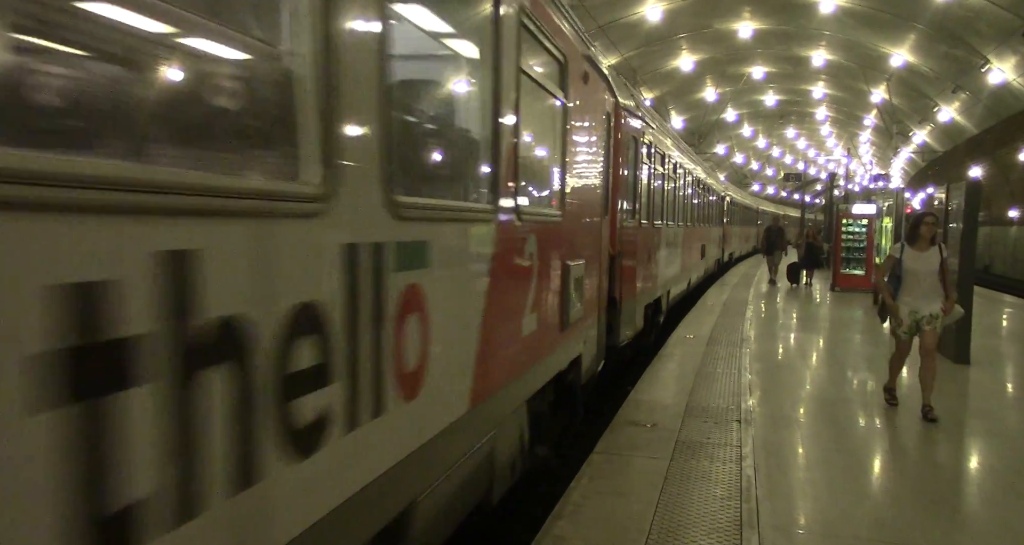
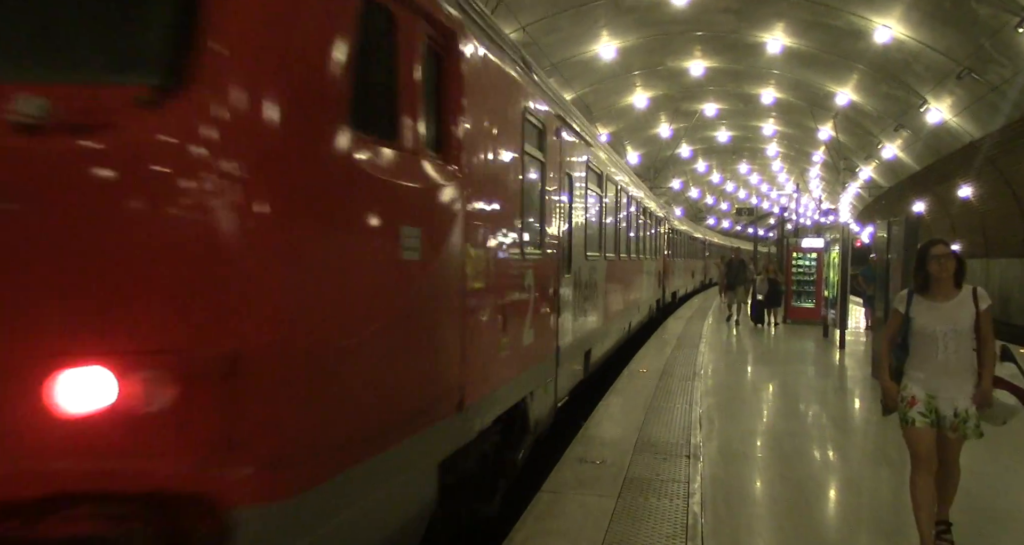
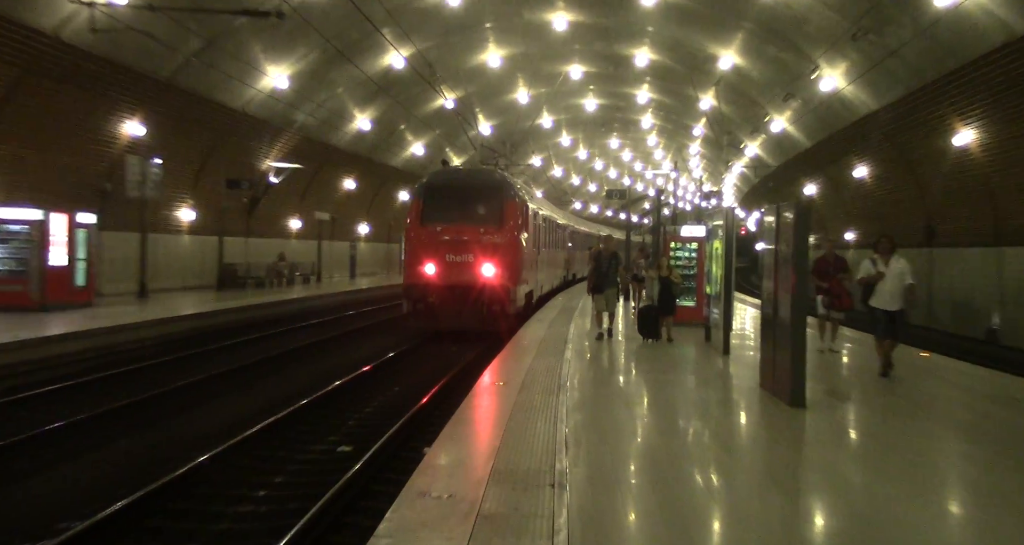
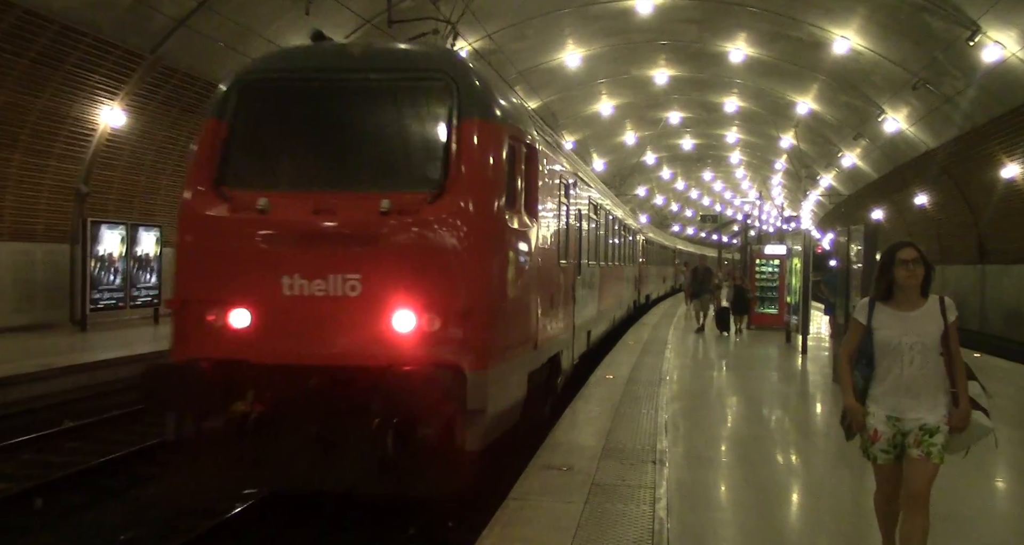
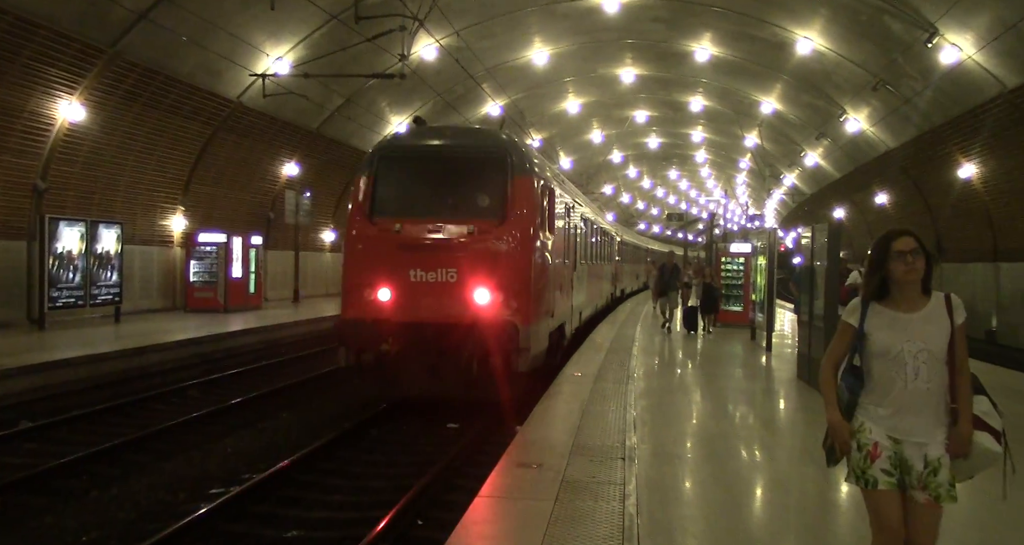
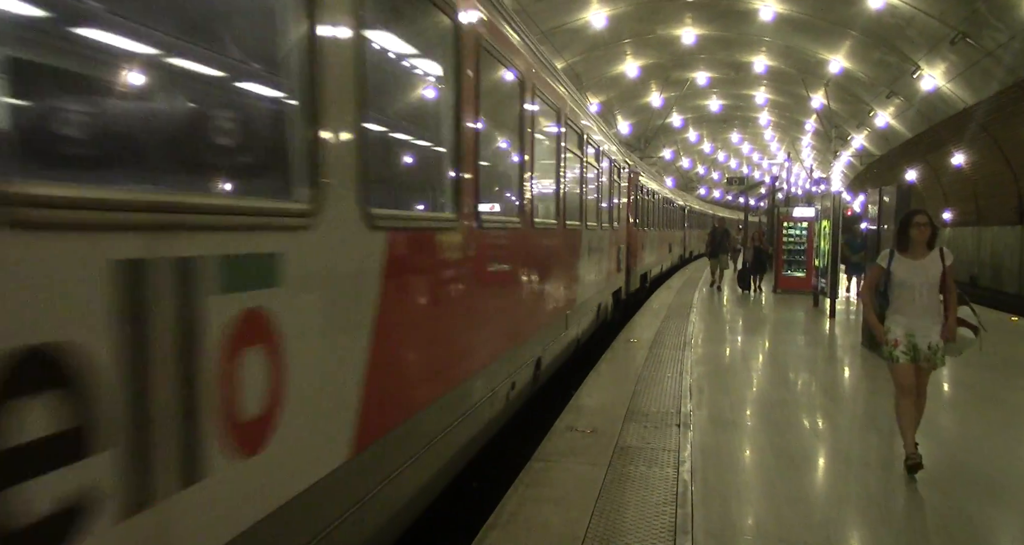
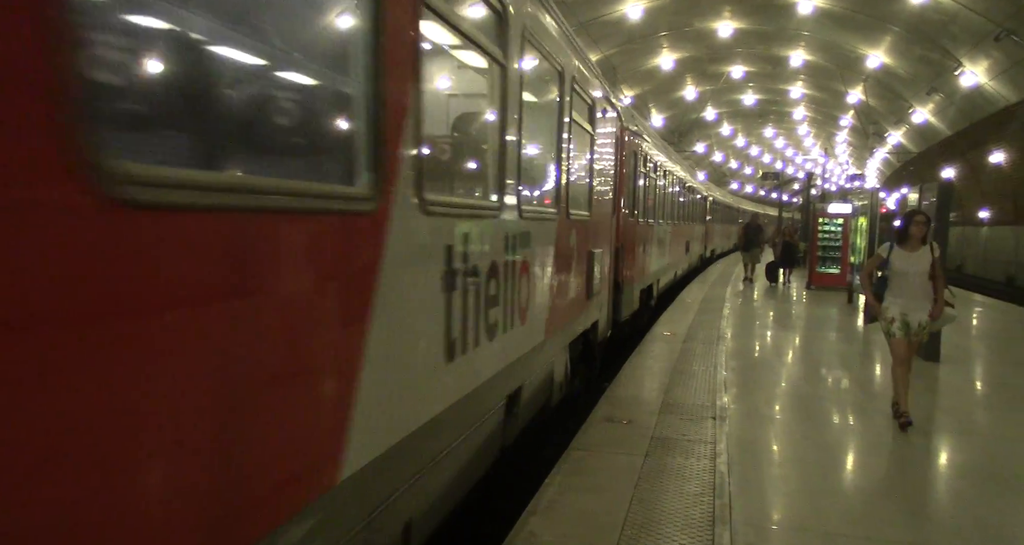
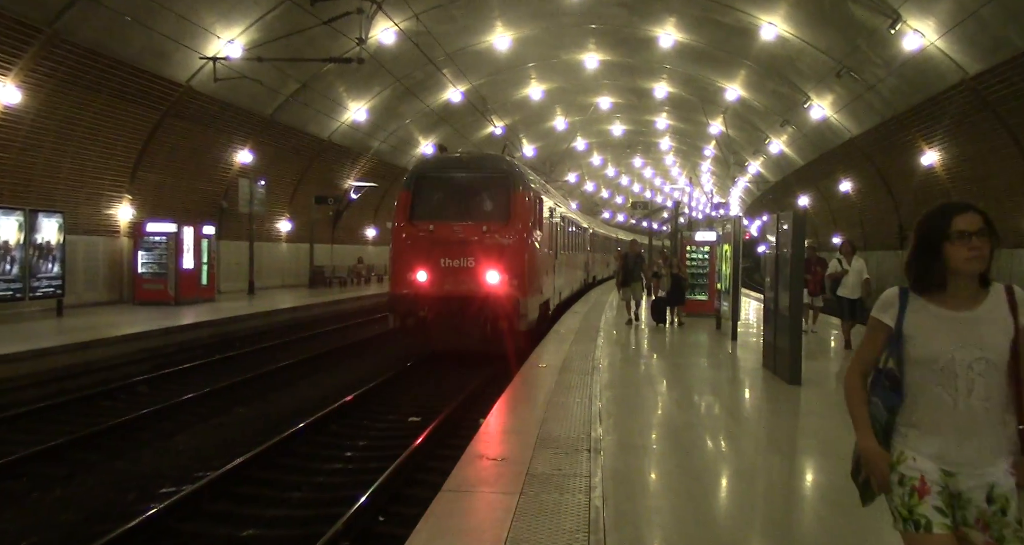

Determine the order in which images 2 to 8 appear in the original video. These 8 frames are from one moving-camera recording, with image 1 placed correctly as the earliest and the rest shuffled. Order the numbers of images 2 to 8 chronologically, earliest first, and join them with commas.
7, 6, 2, 4, 5, 8, 3
